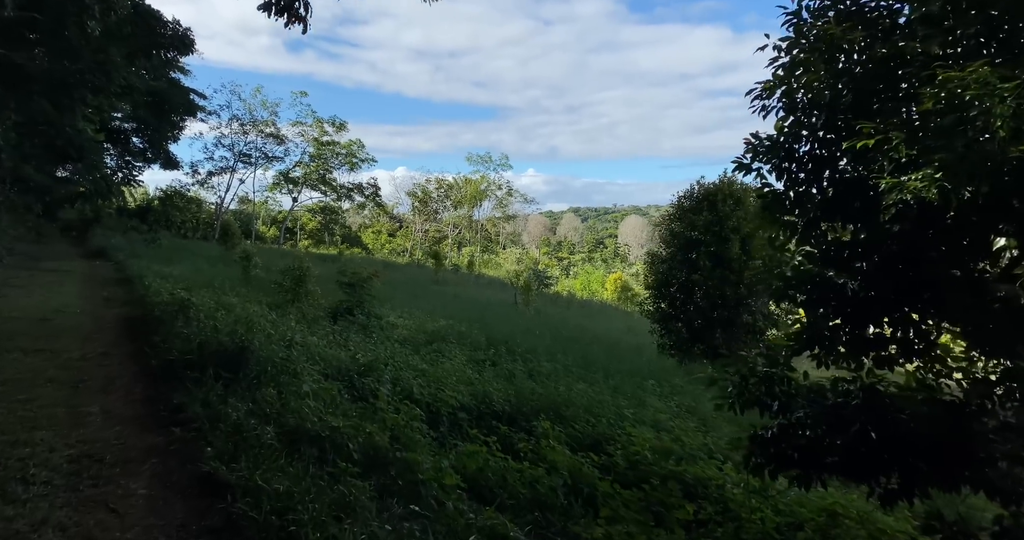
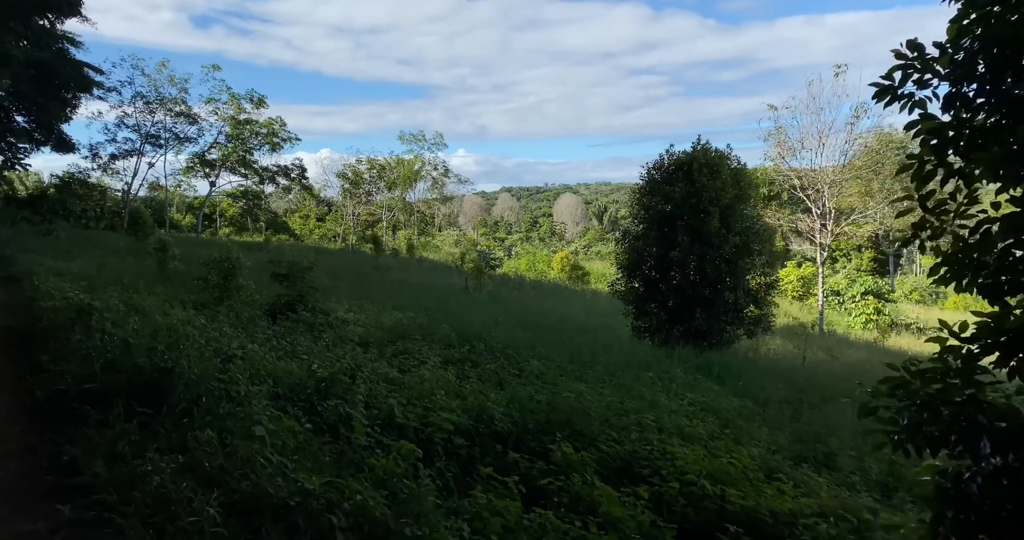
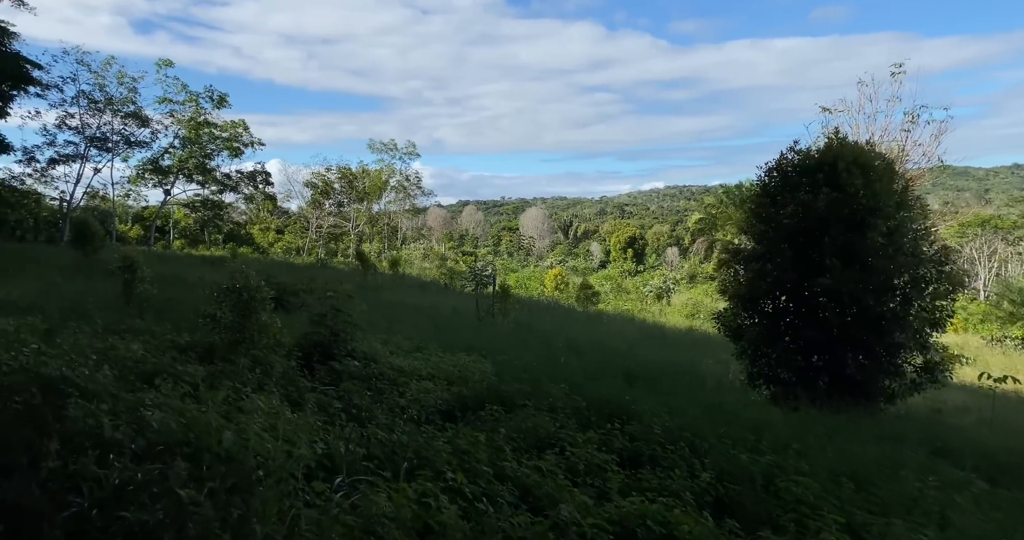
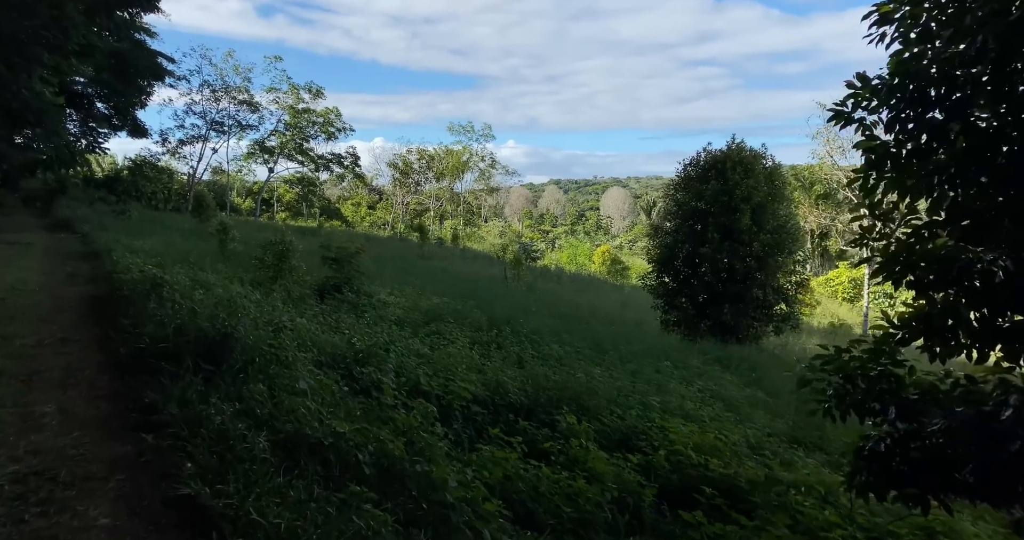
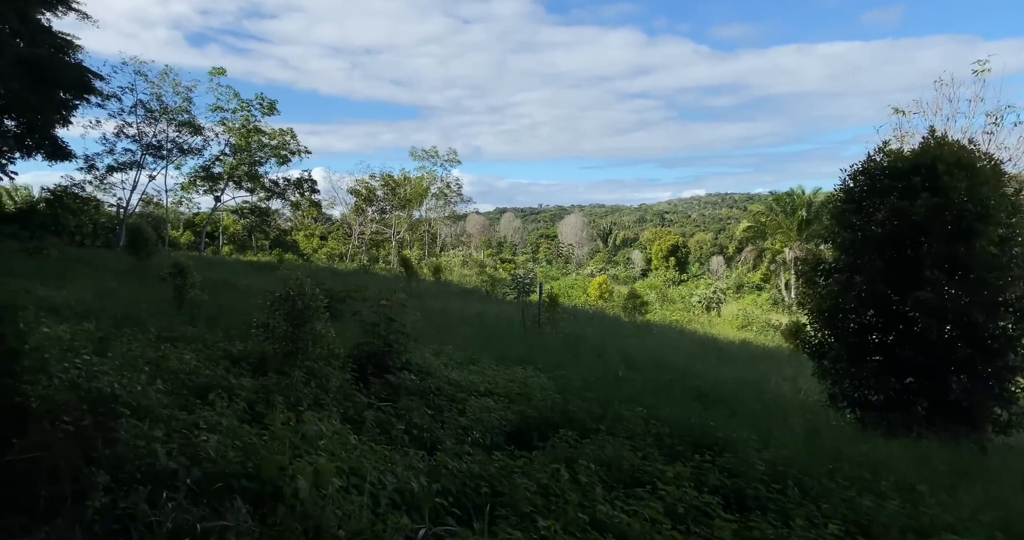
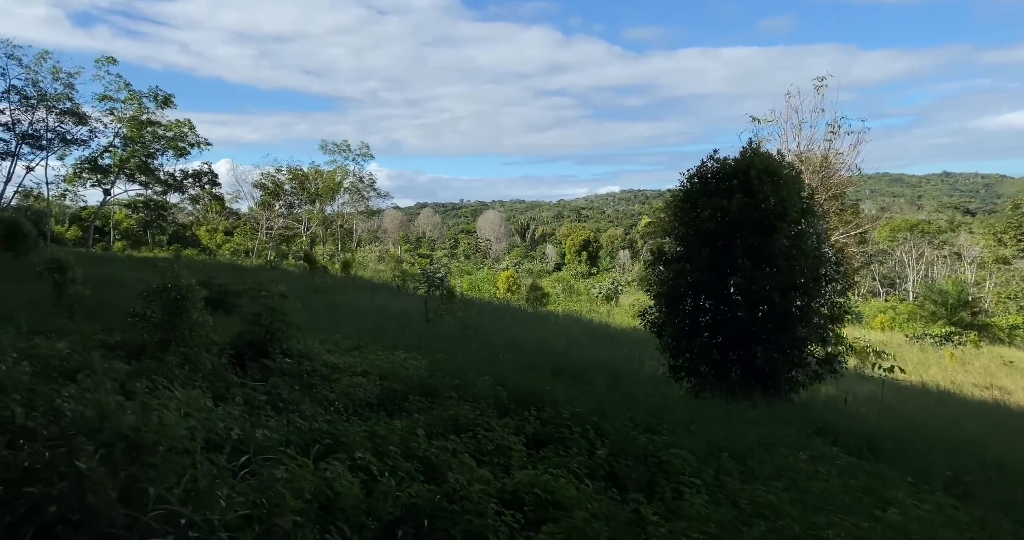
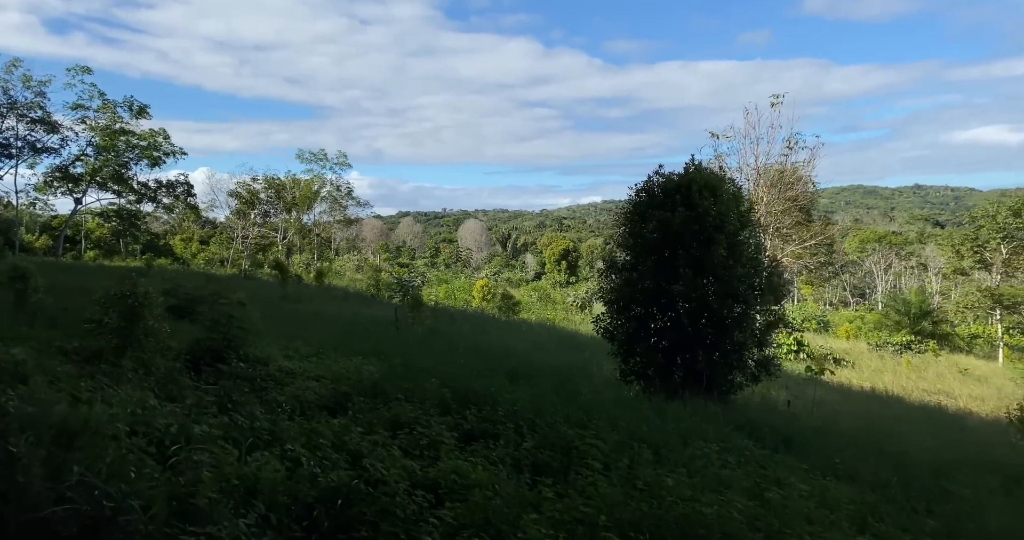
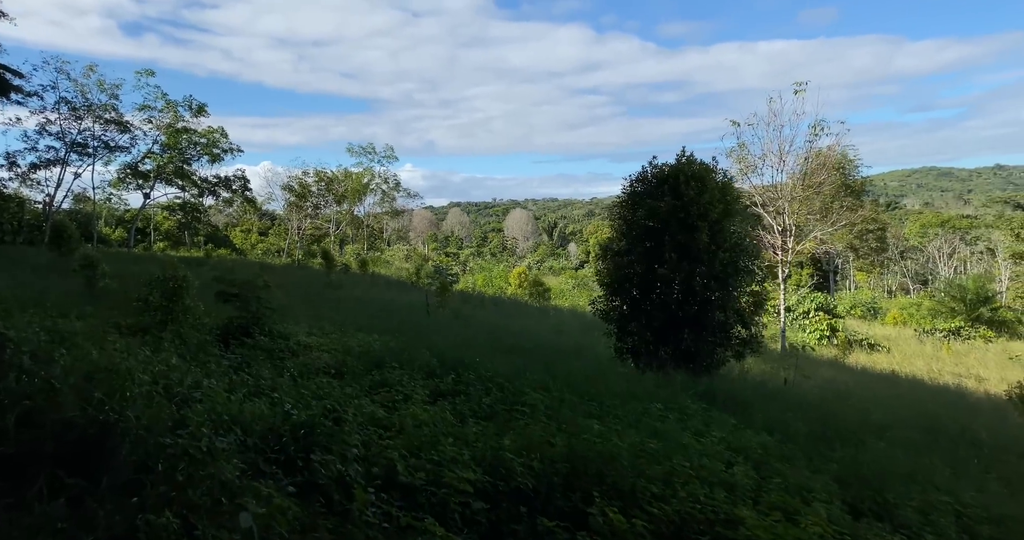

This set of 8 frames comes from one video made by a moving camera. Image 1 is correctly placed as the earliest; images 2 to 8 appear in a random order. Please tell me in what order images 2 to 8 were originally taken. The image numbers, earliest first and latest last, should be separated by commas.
4, 2, 8, 7, 6, 3, 5
